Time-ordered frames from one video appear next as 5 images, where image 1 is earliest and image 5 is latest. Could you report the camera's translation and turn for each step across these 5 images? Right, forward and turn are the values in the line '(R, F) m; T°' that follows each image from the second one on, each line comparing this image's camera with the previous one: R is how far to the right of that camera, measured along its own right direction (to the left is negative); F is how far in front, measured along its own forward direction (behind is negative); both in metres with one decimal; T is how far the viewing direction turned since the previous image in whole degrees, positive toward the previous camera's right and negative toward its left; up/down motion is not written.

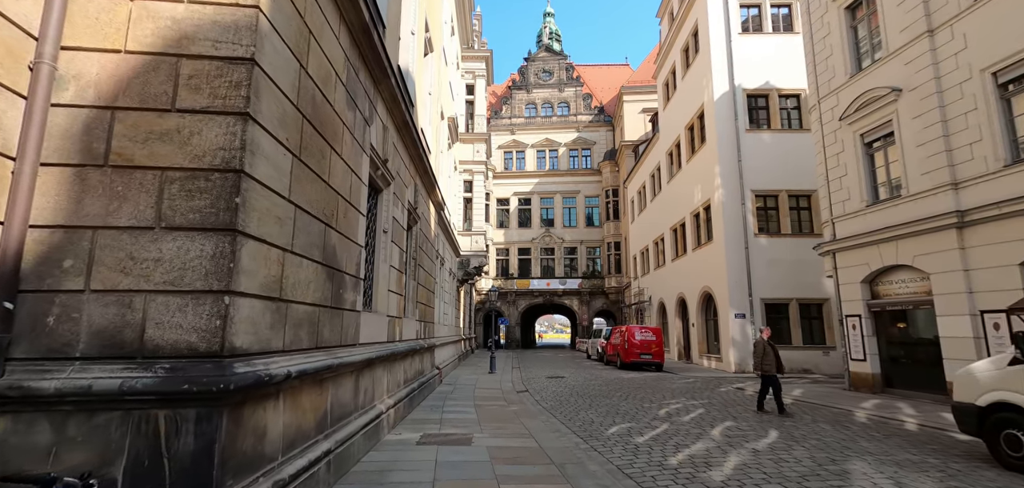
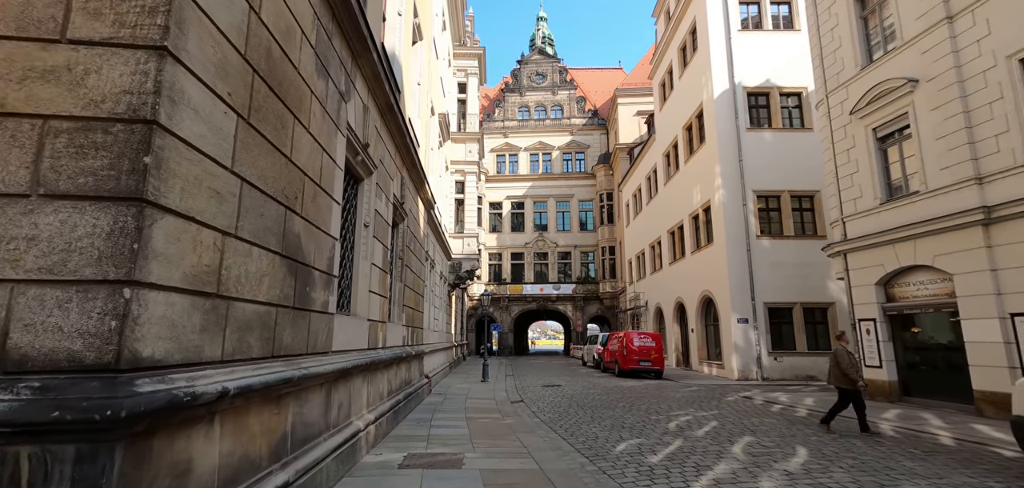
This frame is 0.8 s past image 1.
(-0.1, +0.8) m; +1°
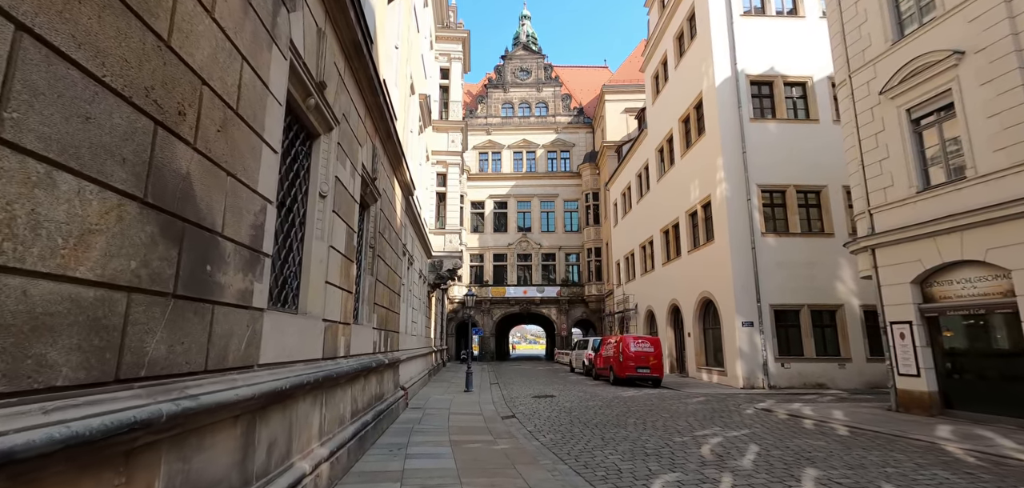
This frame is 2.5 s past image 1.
(-0.3, +1.7) m; +2°
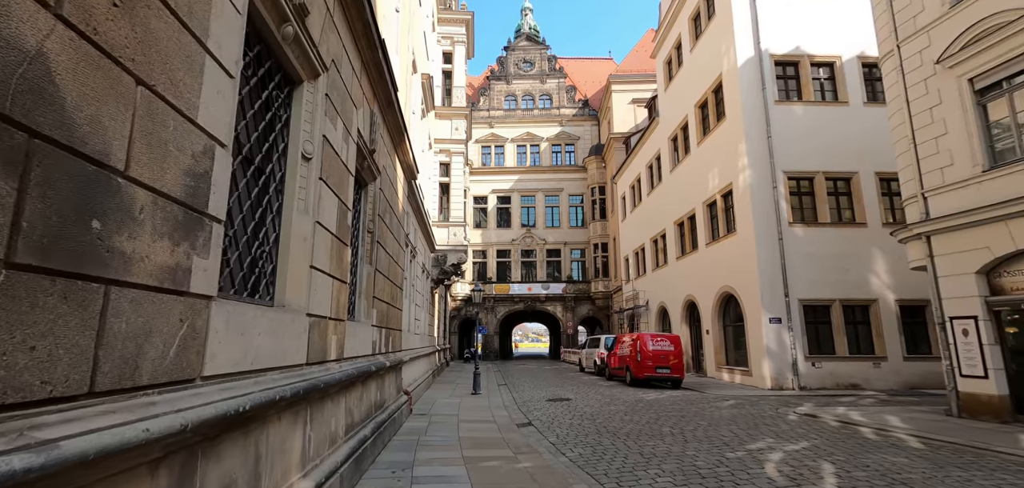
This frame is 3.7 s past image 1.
(-0.3, +1.2) m; 0°
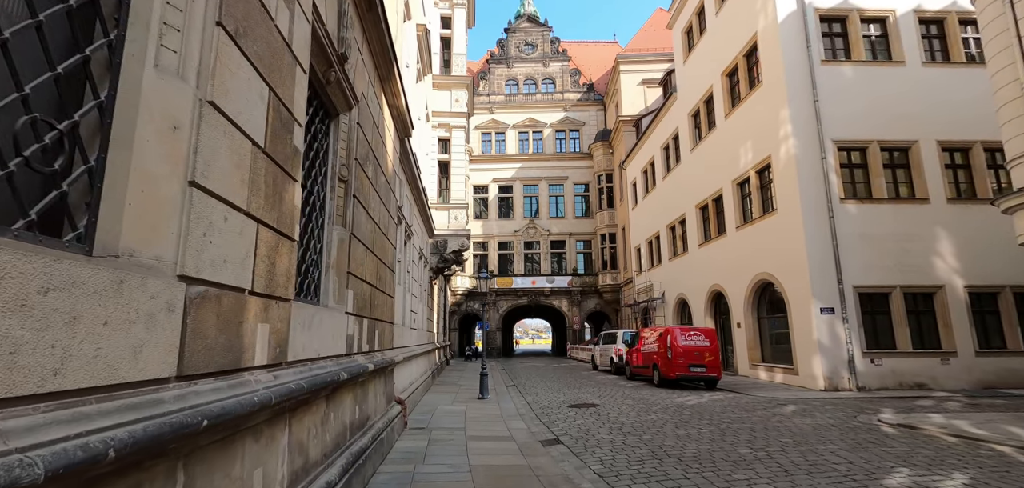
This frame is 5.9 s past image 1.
(-0.4, +2.1) m; 0°
